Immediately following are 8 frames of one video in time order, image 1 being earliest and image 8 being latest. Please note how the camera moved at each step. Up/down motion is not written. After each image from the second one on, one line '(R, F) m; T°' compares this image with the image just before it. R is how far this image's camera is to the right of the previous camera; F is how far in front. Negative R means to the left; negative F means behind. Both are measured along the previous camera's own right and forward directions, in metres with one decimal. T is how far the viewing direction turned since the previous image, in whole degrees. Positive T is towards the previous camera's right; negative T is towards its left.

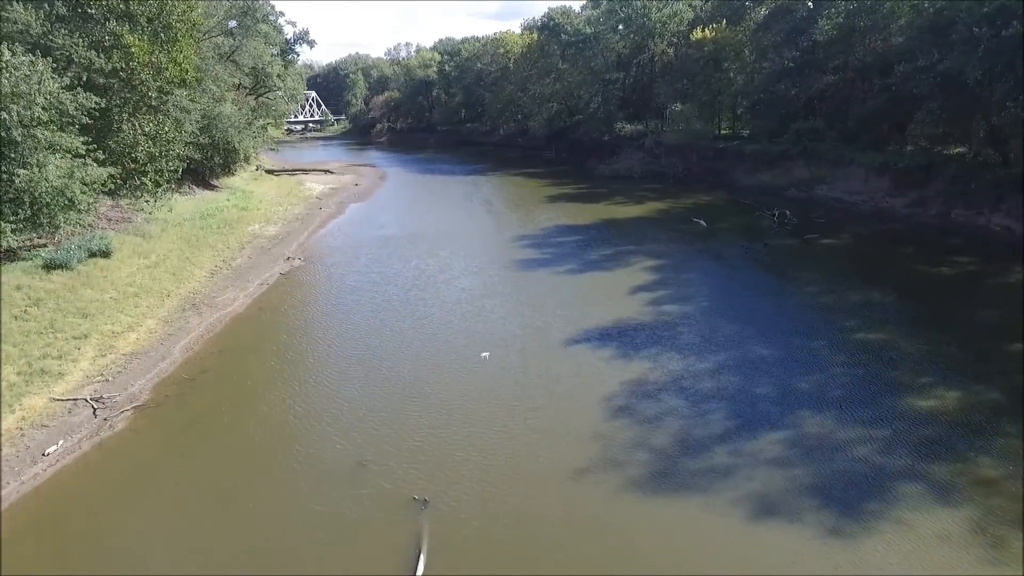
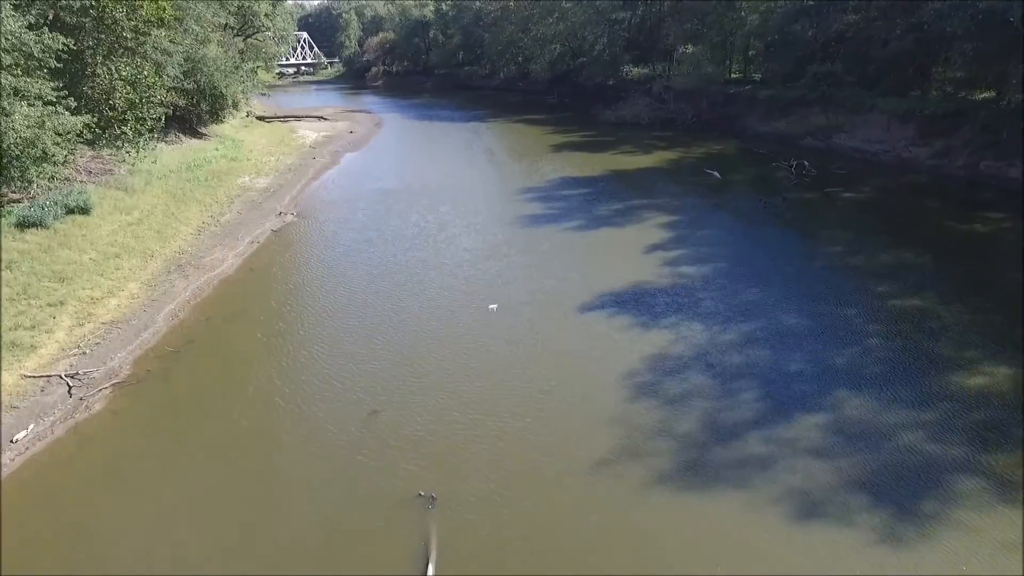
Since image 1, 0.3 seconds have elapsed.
(-0.2, +1.1) m; 0°
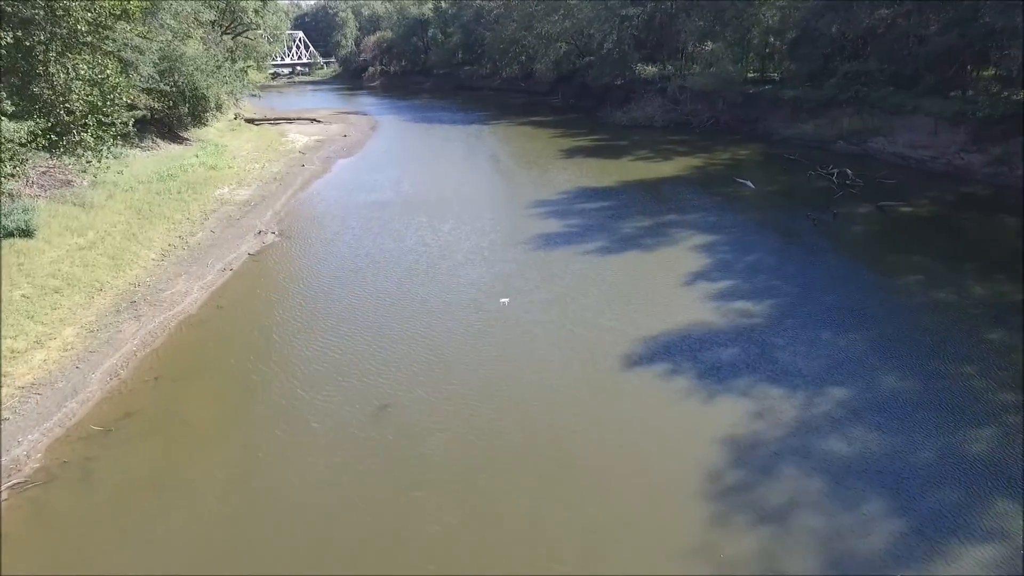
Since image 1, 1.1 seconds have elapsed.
(-0.5, +2.8) m; 0°
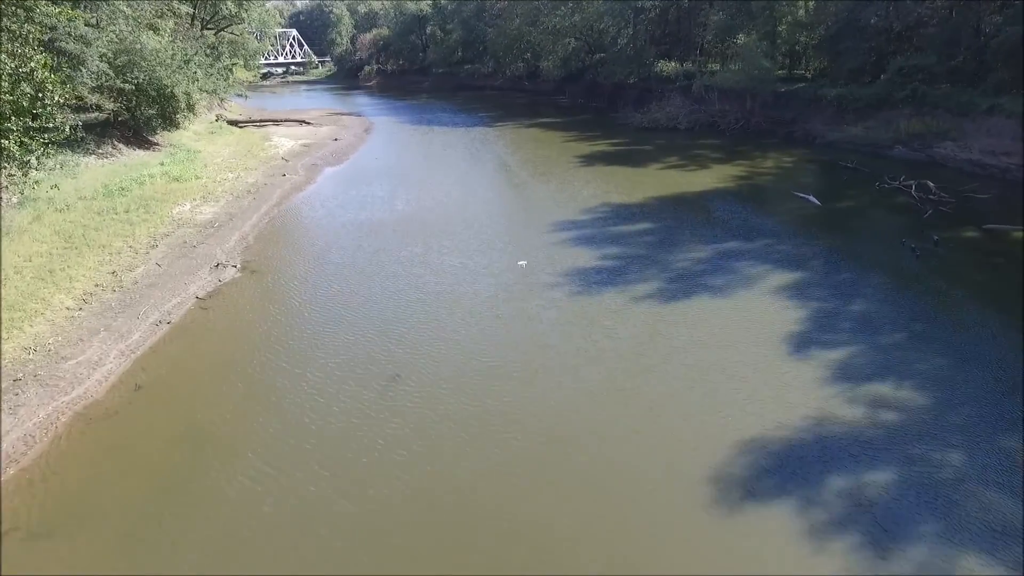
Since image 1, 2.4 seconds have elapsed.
(-0.6, +4.0) m; 0°
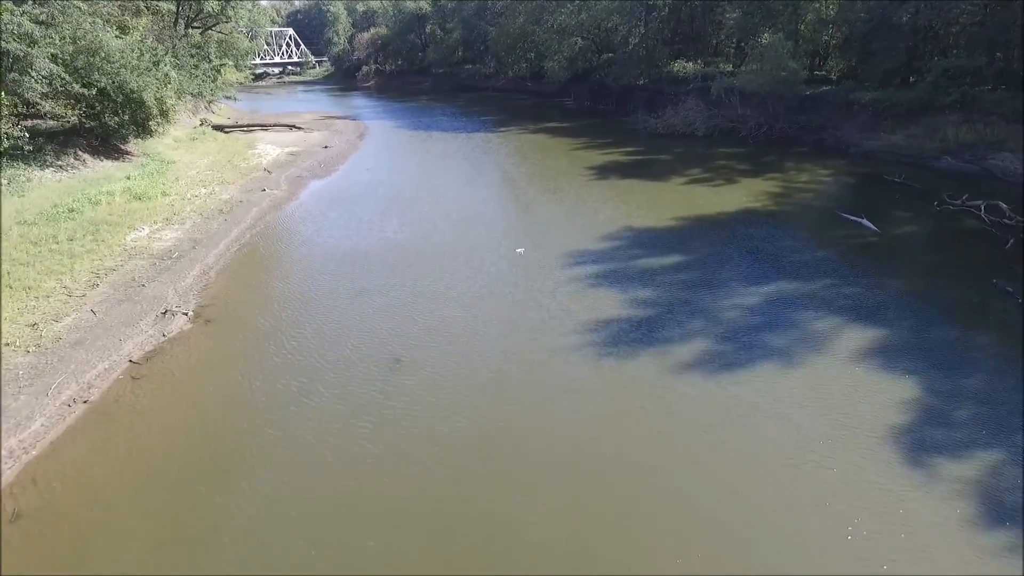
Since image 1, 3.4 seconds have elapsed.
(-0.2, +2.7) m; 0°
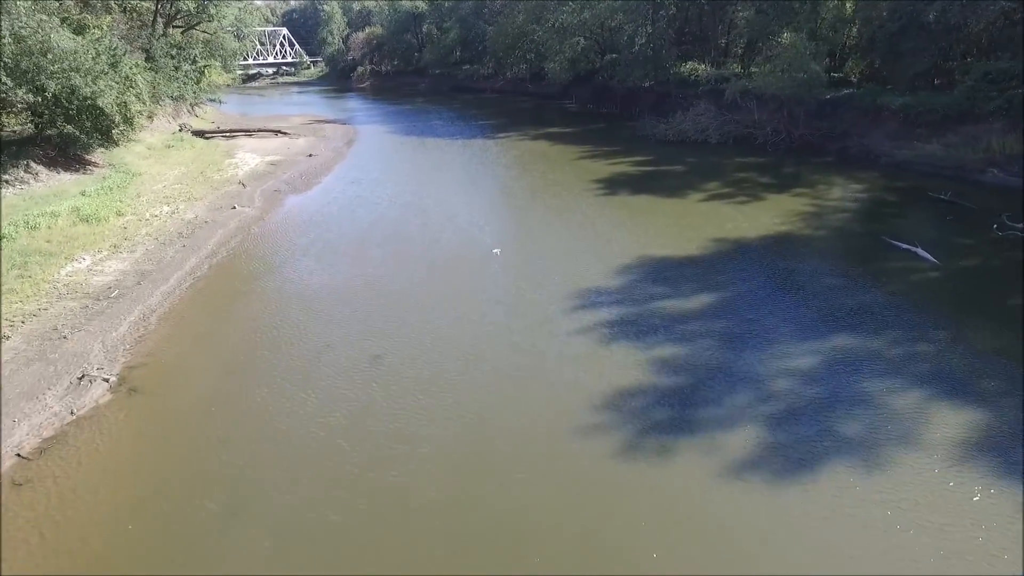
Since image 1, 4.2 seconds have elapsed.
(0.0, +2.4) m; 0°
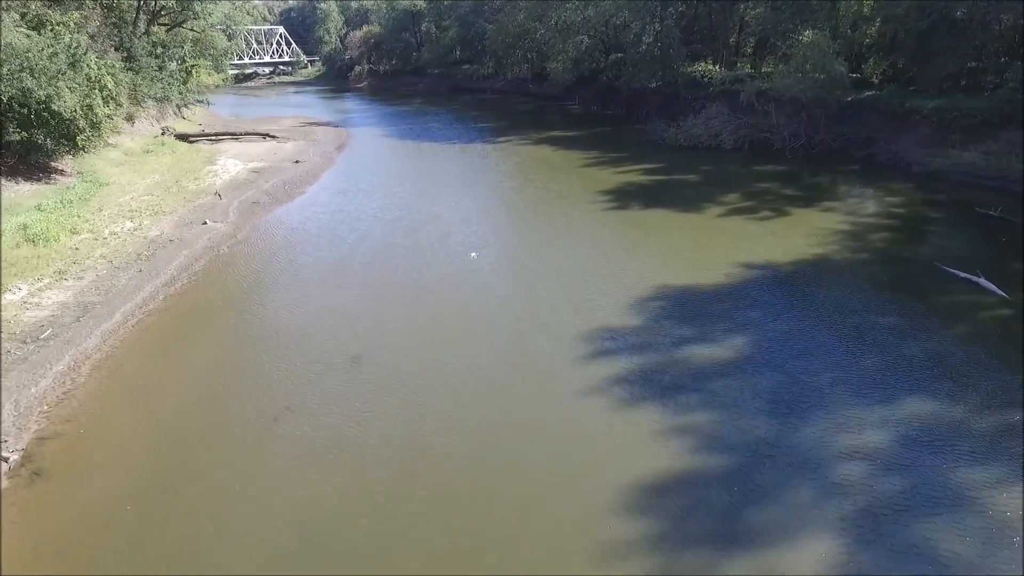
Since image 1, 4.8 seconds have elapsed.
(0.0, +2.0) m; 0°
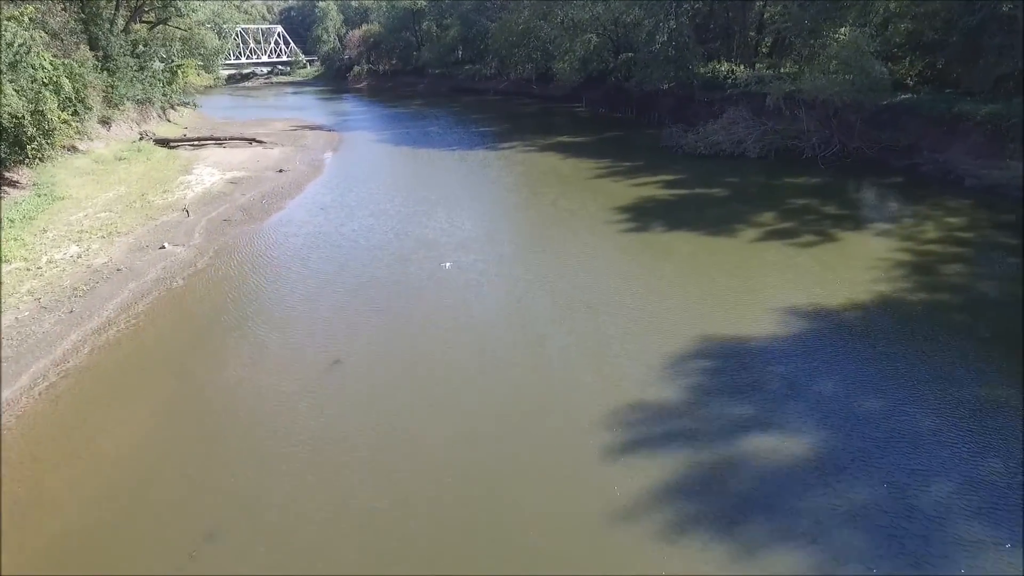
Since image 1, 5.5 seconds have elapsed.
(0.0, +2.6) m; 0°
